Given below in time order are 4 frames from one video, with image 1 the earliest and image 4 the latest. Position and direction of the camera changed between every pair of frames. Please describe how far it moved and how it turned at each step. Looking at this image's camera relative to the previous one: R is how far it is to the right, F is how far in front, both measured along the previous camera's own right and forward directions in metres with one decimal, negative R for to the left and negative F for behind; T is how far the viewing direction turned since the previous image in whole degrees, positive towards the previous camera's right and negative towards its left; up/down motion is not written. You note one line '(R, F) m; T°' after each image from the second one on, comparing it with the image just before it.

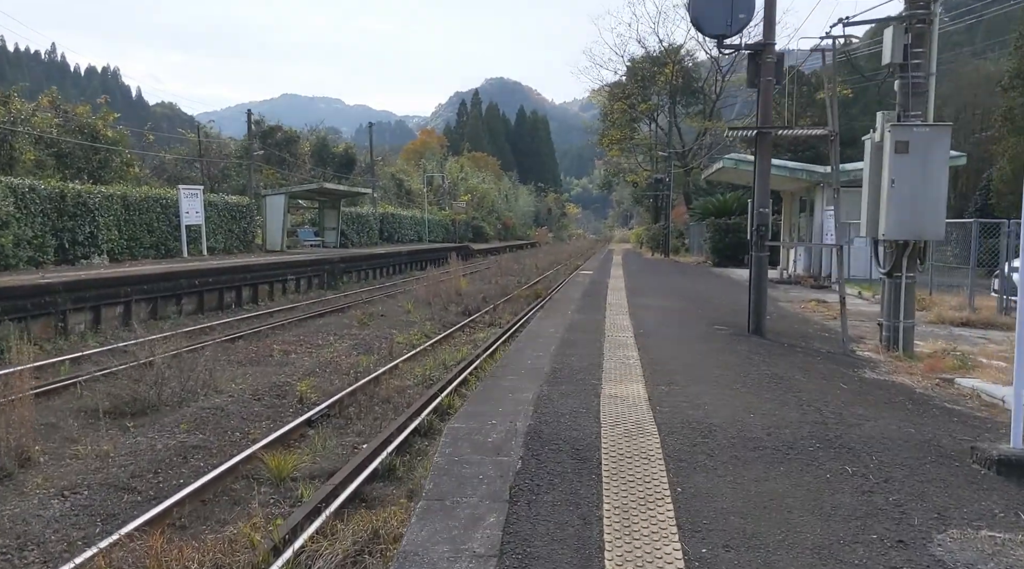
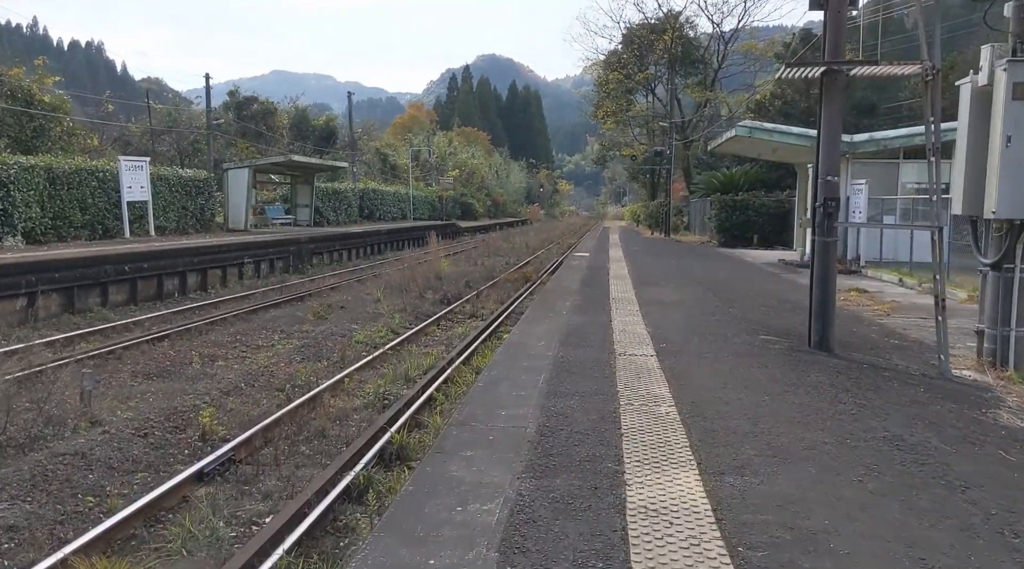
(+0.1, +2.2) m; +1°
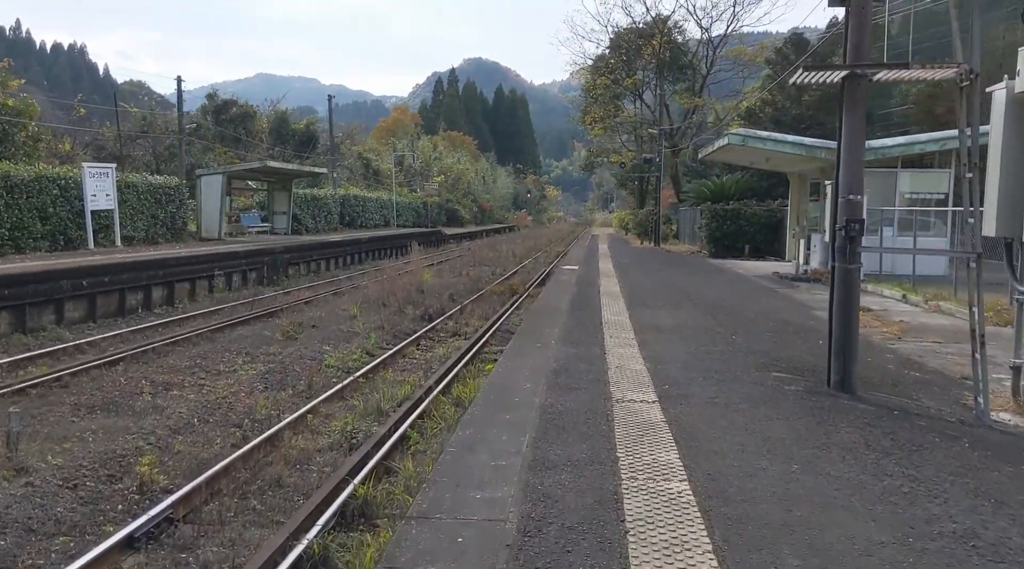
(0.0, +0.7) m; +1°
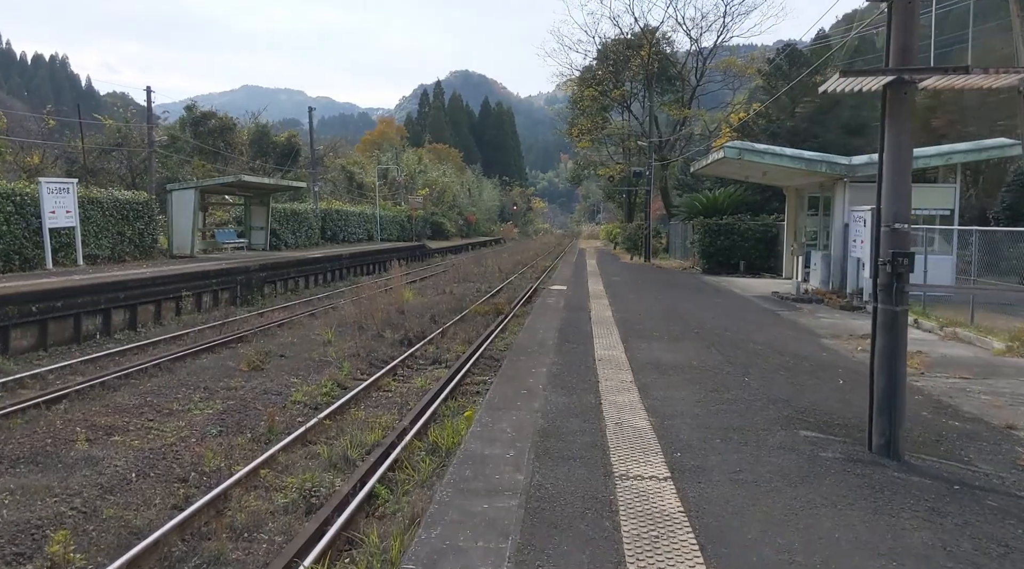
(0.0, +0.8) m; +1°
